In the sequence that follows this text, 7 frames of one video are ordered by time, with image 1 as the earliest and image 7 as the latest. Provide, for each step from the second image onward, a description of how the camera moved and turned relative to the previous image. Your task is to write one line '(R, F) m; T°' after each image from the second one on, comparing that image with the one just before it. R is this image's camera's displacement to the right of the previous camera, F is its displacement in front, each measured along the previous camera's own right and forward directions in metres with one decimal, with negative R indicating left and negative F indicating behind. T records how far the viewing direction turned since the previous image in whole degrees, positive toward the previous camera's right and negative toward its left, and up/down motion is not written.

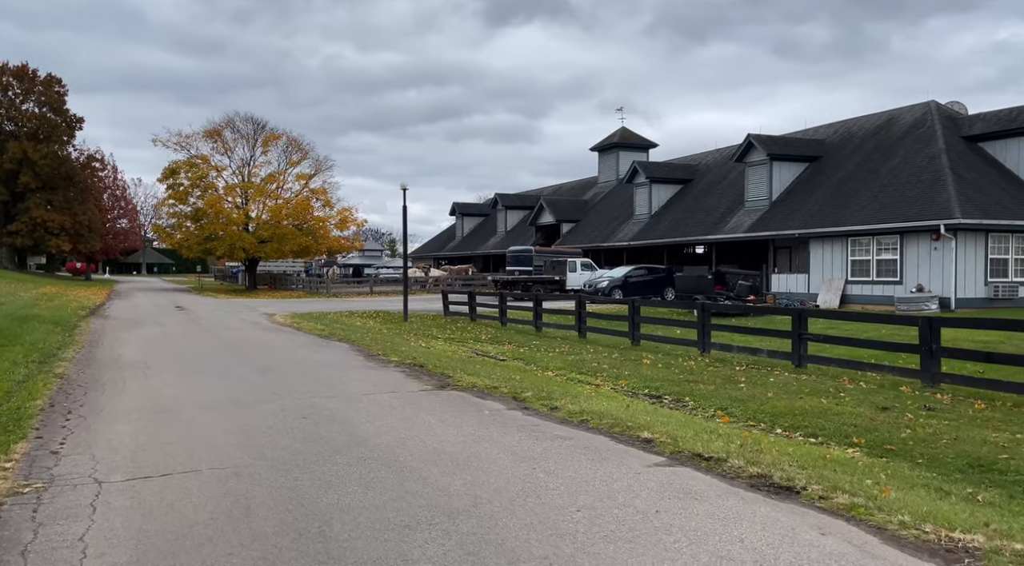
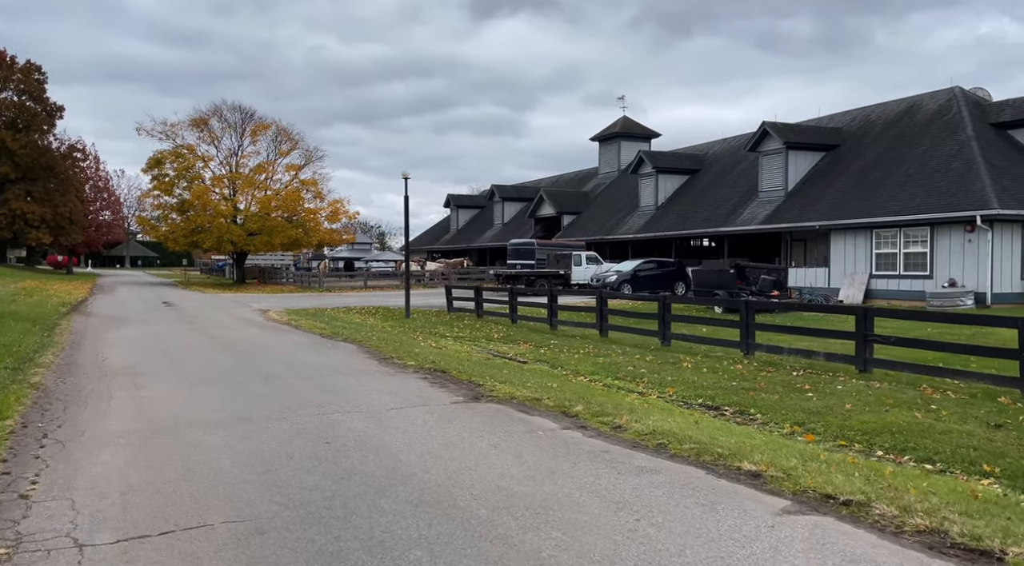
(-0.6, +1.3) m; +1°
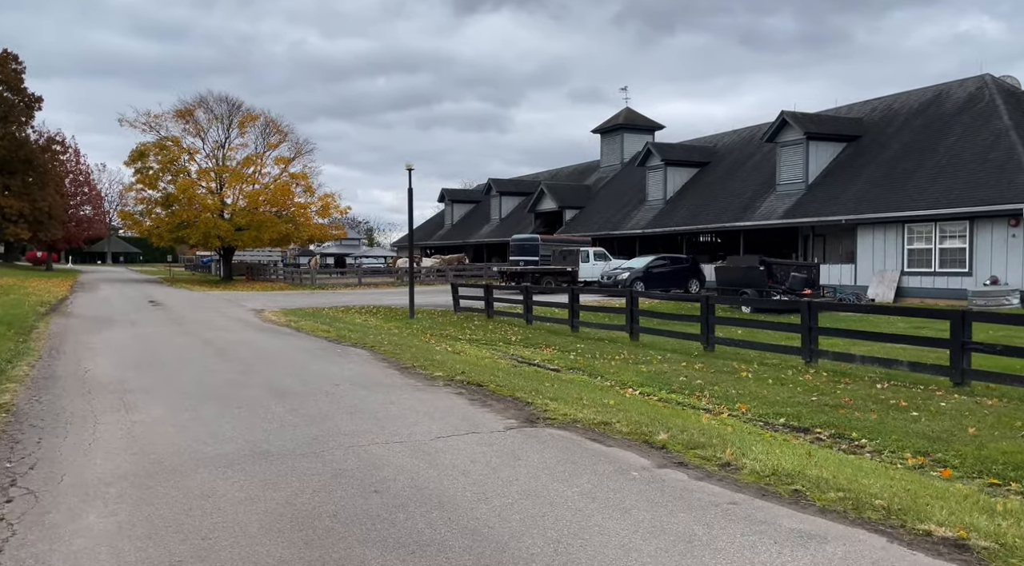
(-0.7, +1.5) m; +1°
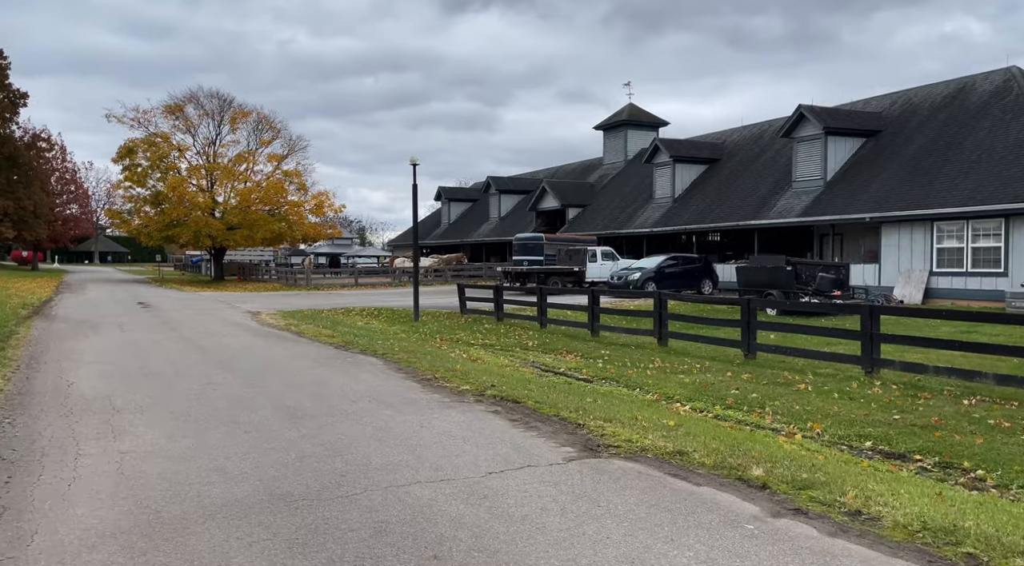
(-0.5, +1.2) m; +1°
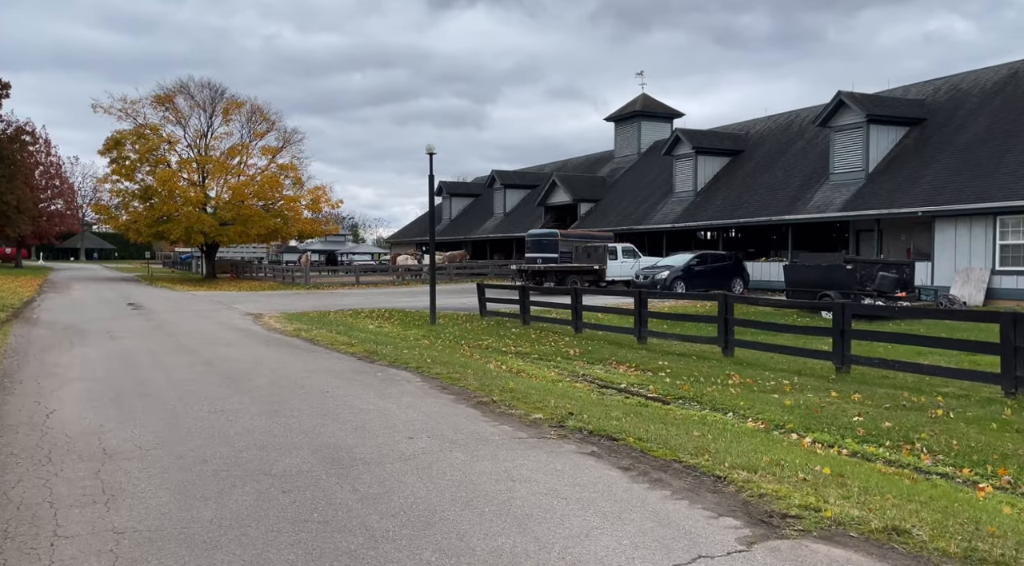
(-0.9, +1.9) m; +1°
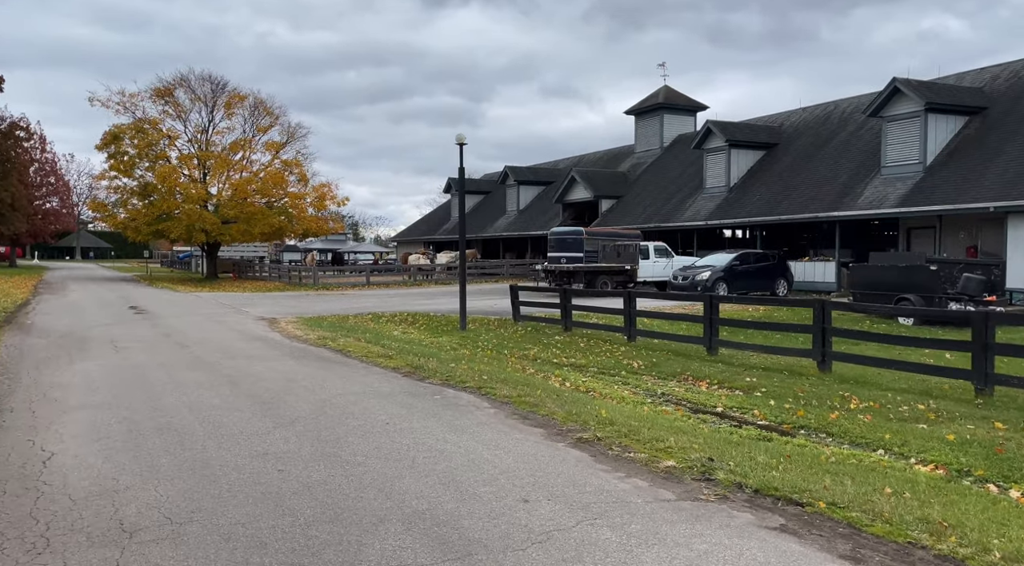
(-1.0, +1.8) m; 0°
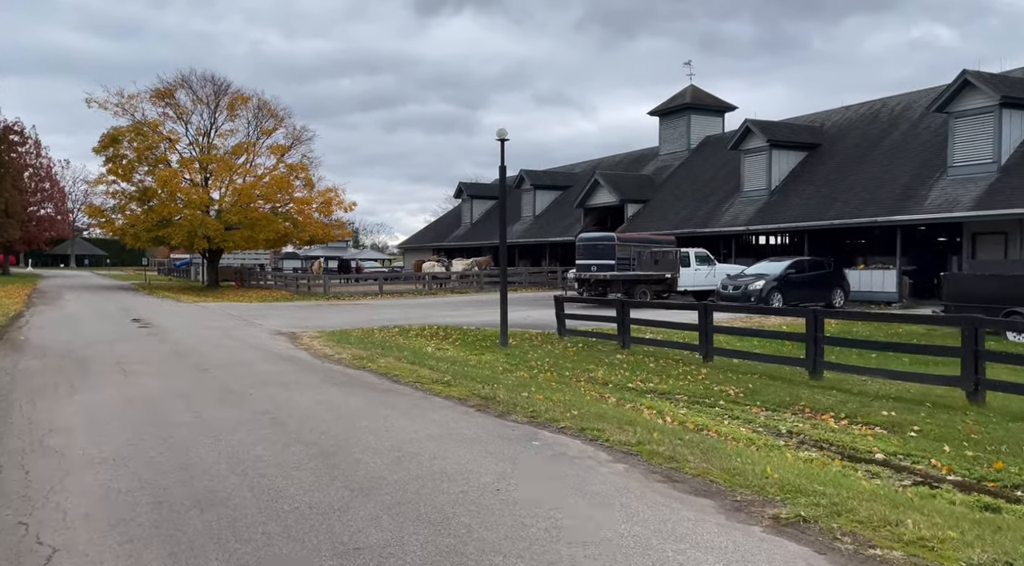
(-1.1, +2.0) m; 0°
